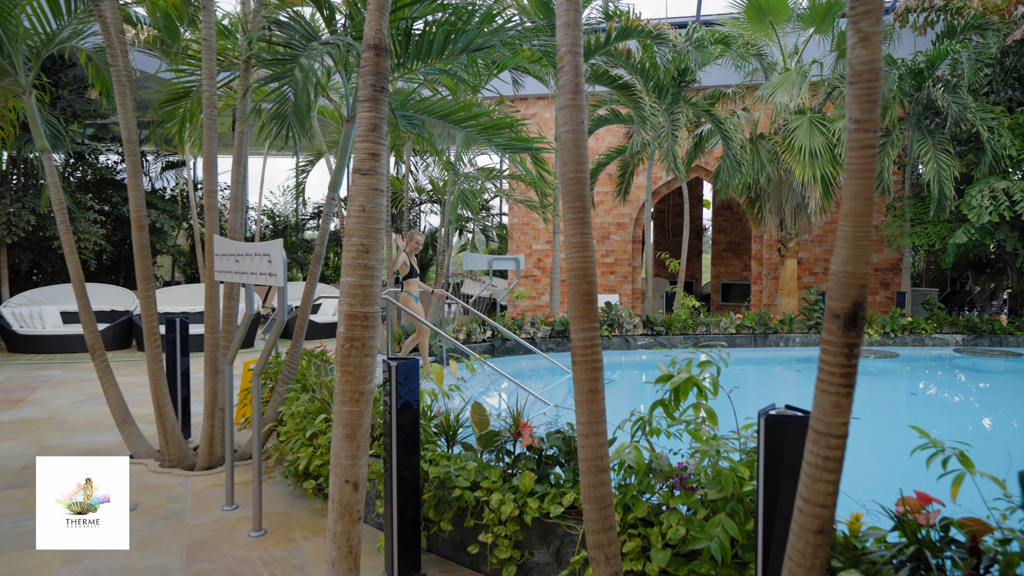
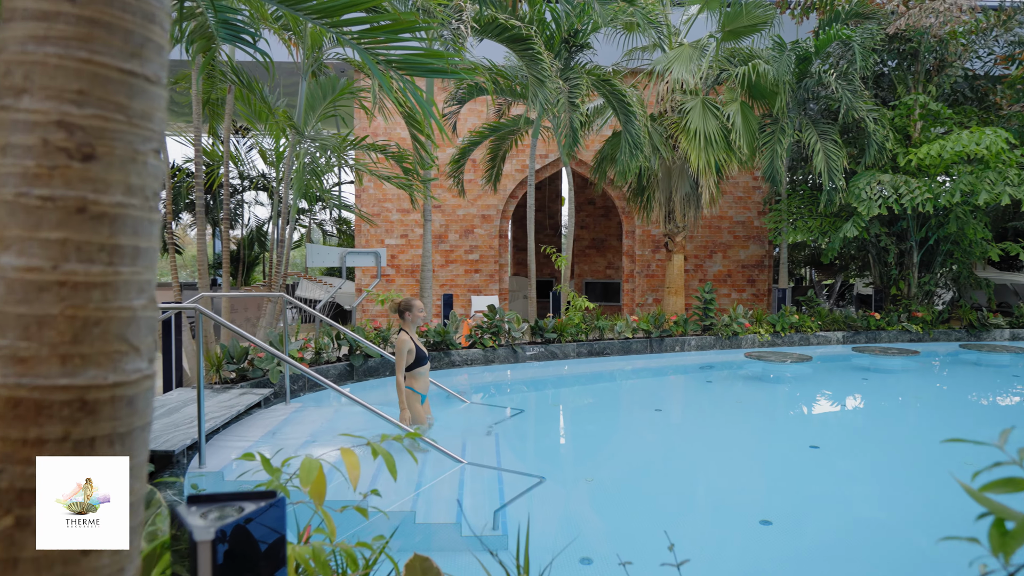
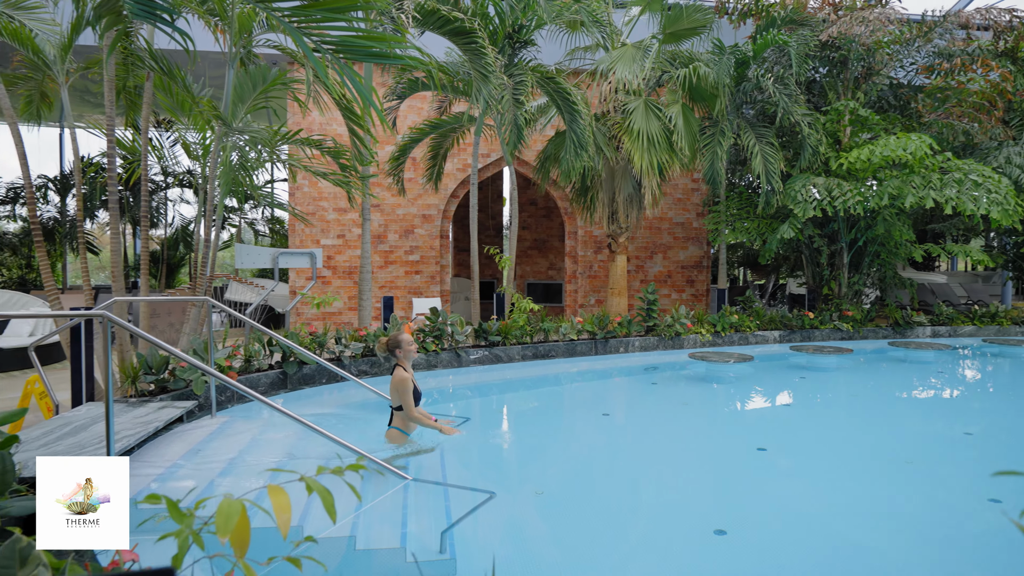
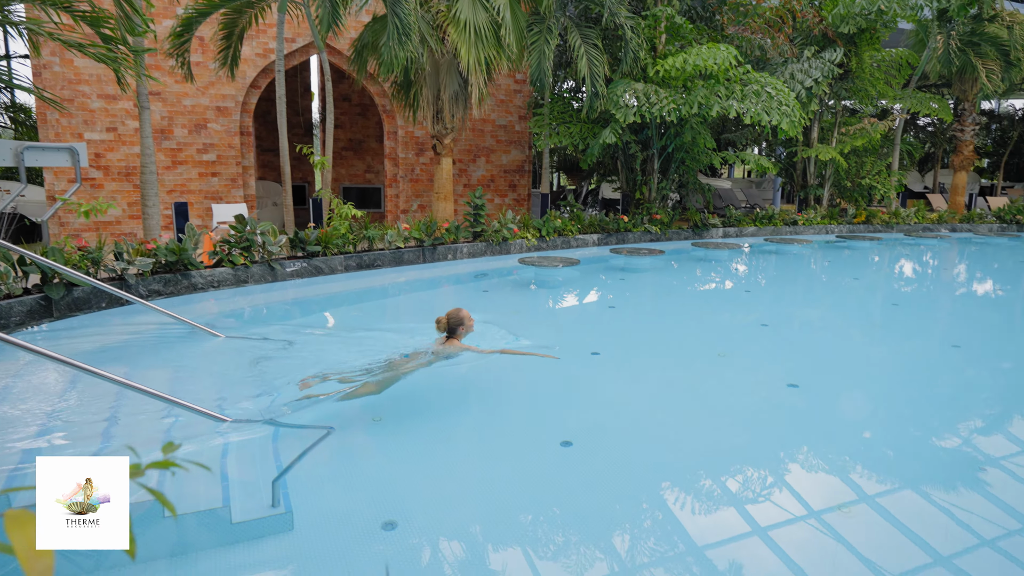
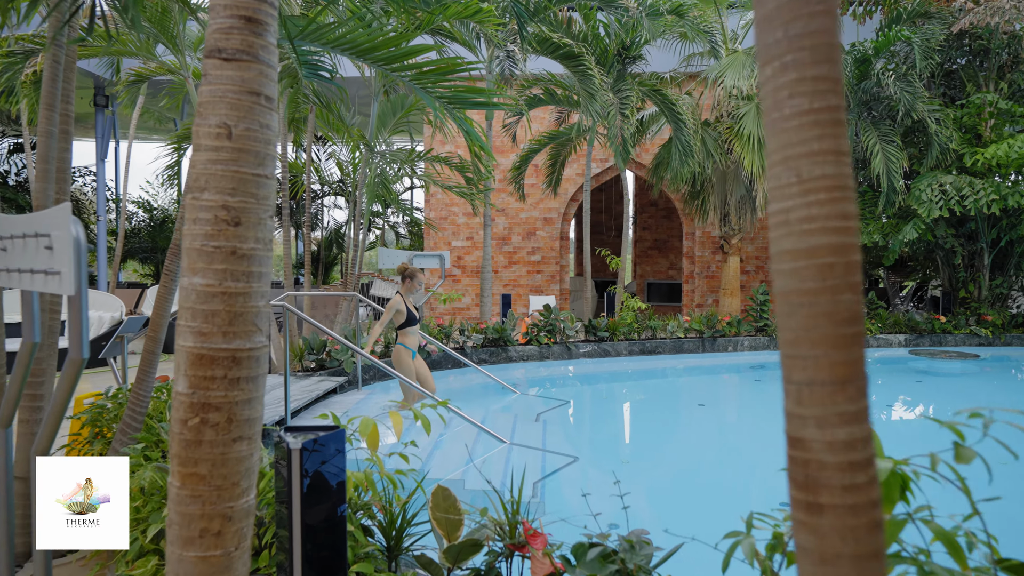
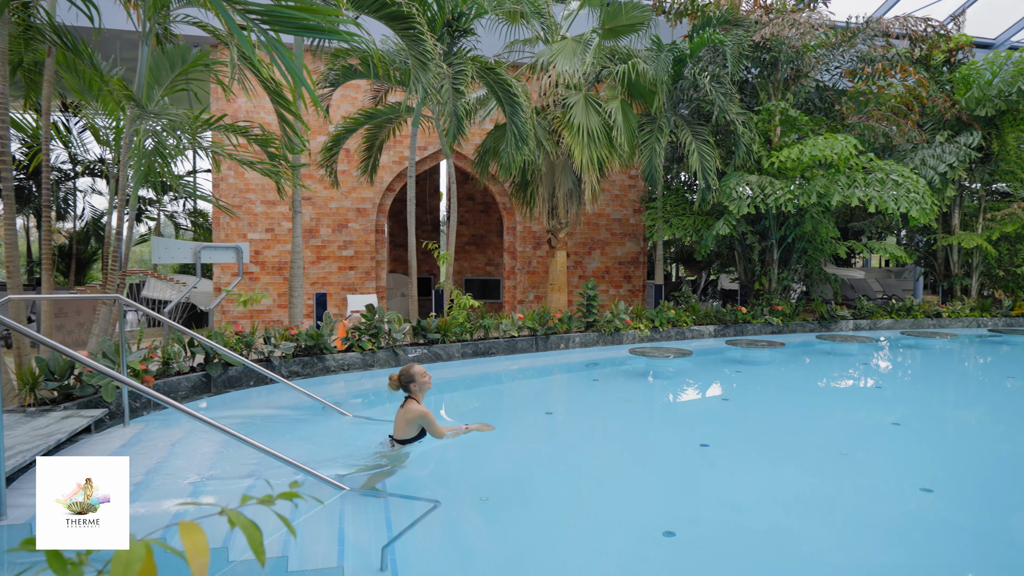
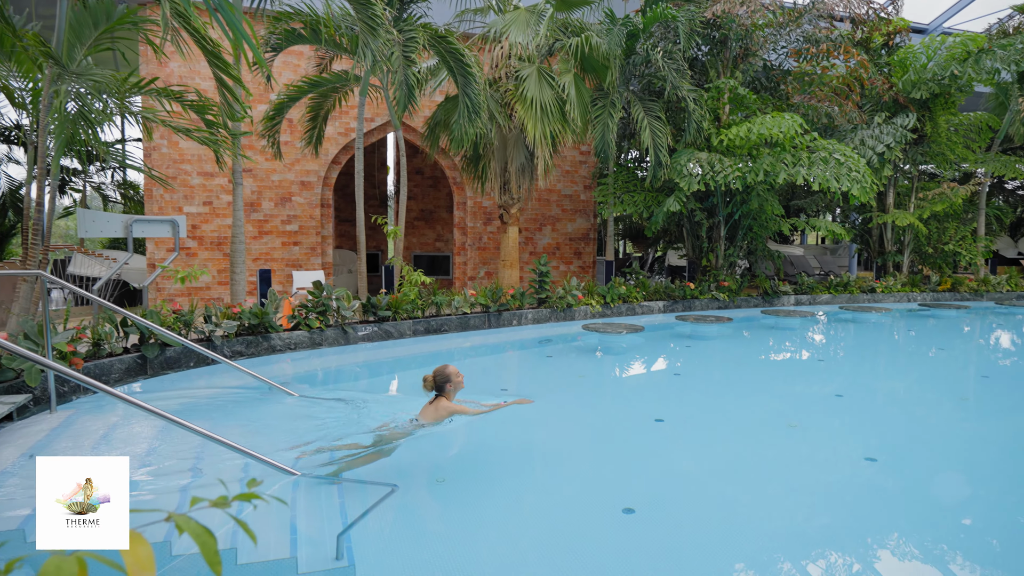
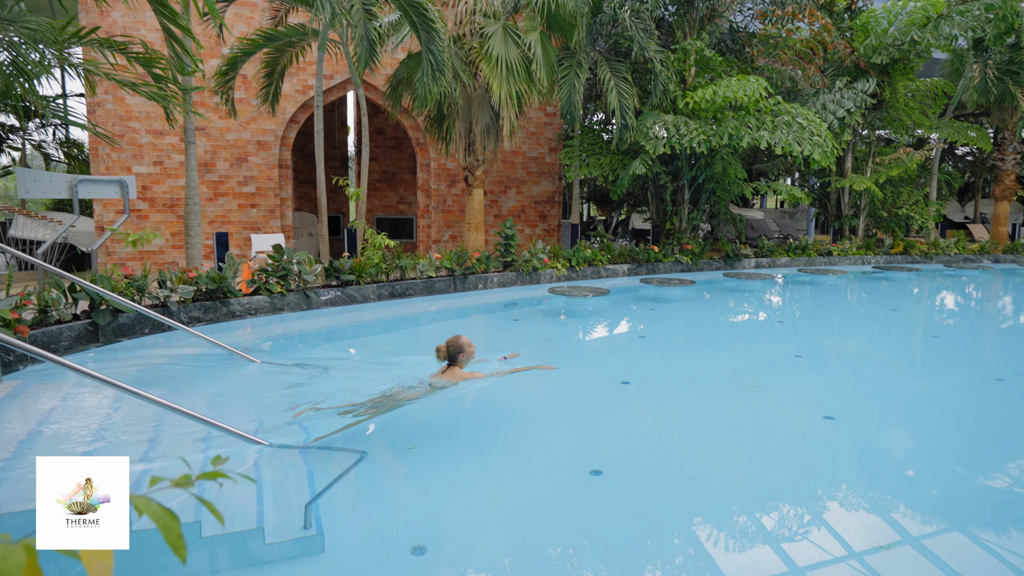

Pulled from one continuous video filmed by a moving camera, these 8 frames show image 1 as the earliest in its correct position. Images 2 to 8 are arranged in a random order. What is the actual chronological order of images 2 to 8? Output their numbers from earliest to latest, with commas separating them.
5, 2, 3, 6, 7, 8, 4
